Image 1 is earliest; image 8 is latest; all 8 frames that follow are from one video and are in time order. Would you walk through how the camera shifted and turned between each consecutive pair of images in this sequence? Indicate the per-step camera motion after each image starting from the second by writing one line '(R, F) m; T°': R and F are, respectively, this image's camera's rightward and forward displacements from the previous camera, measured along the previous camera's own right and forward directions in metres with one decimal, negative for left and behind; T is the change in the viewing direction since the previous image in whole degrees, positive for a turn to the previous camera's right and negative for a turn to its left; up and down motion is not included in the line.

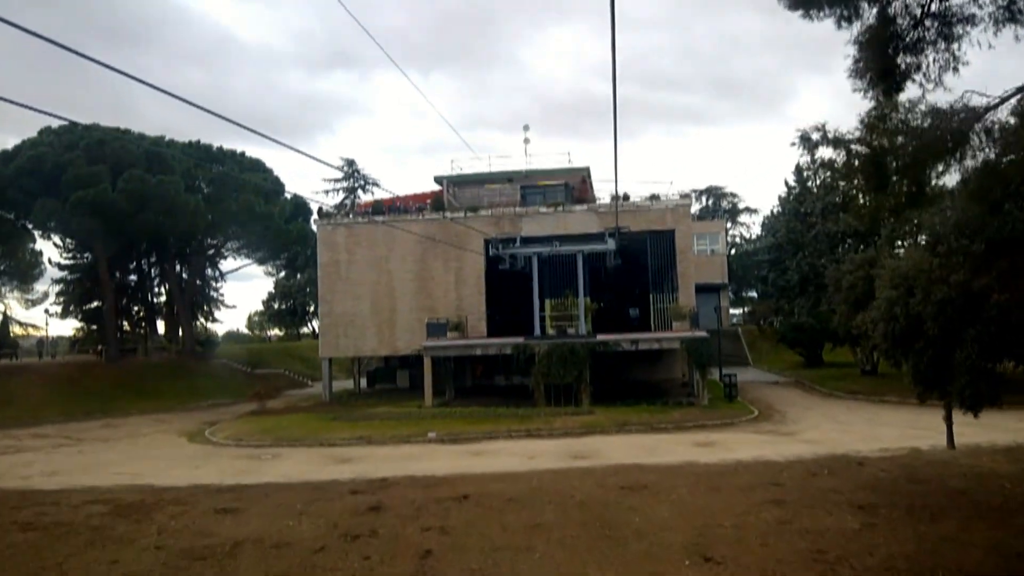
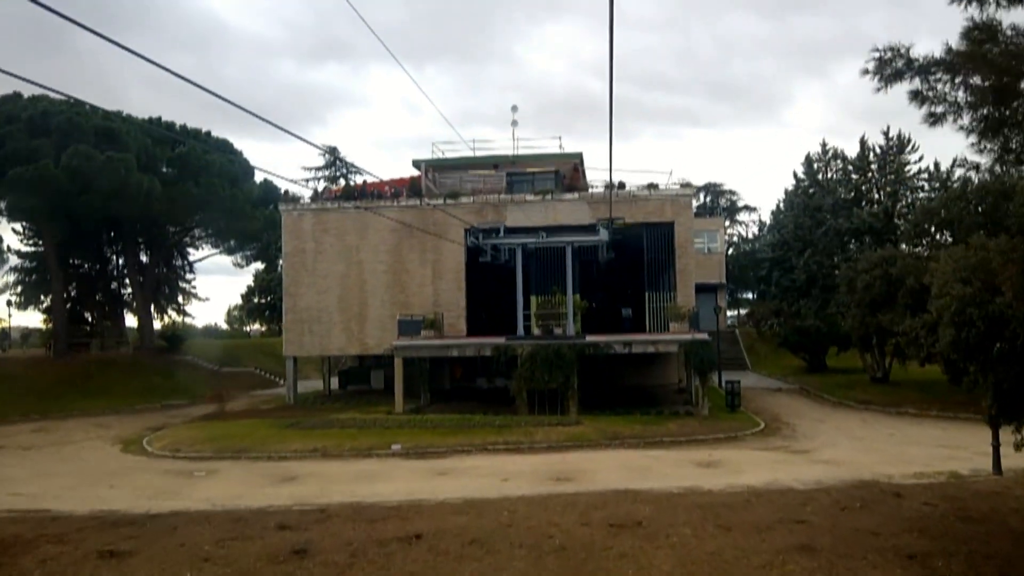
(+0.5, +2.9) m; +1°
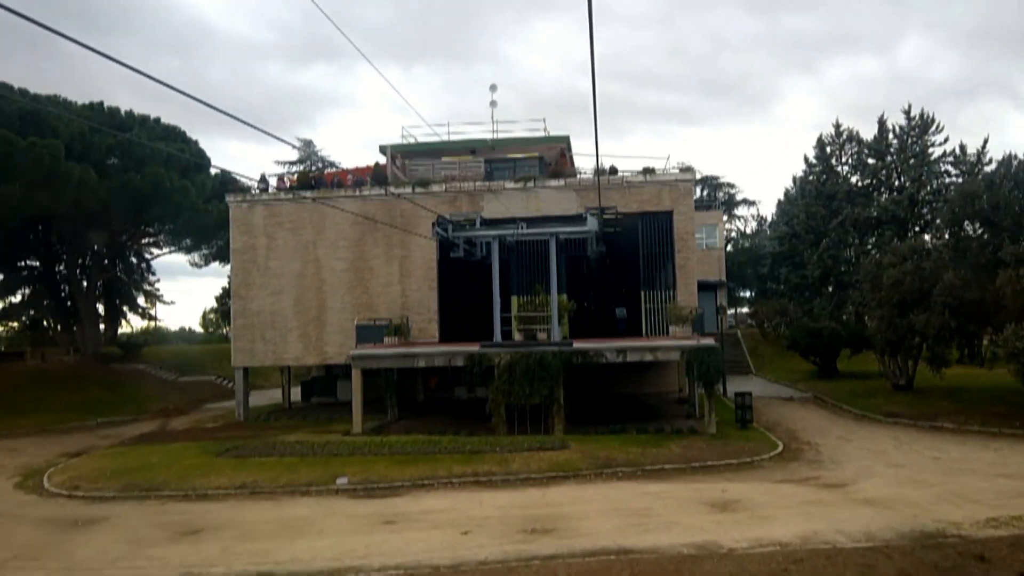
(+0.7, +3.6) m; 0°
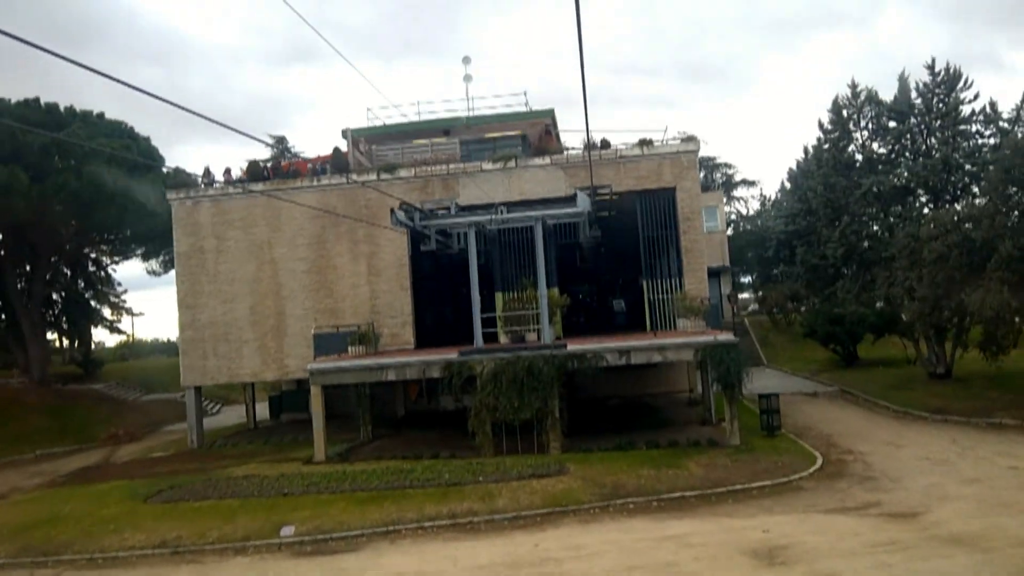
(+0.4, +3.4) m; 0°
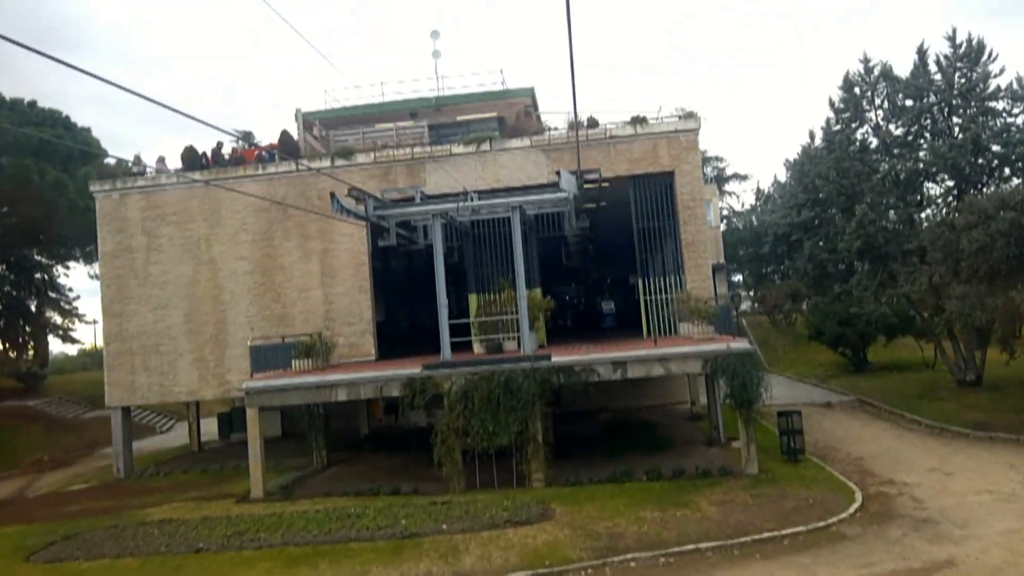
(+0.3, +3.1) m; +1°
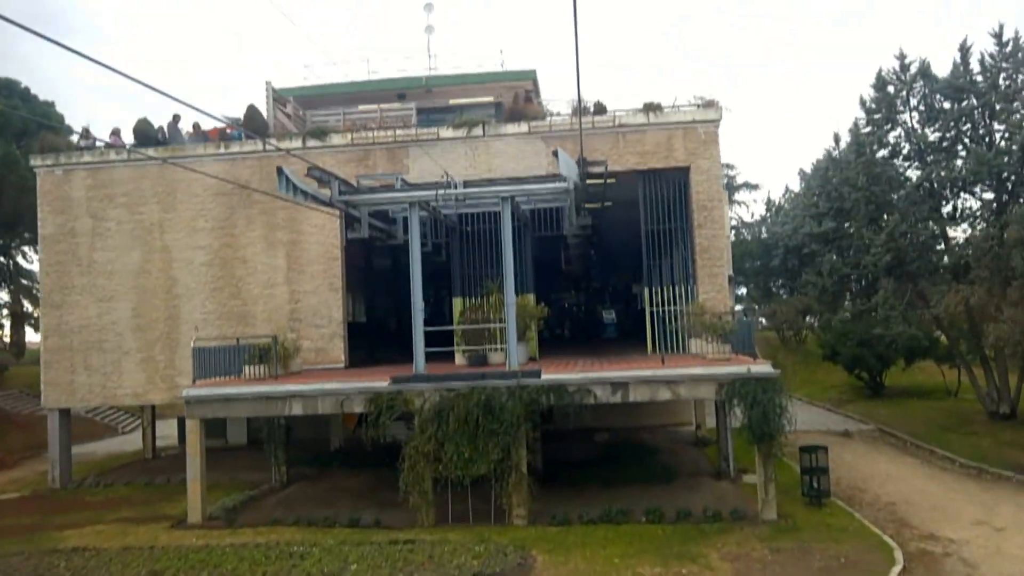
(+0.3, +2.2) m; 0°
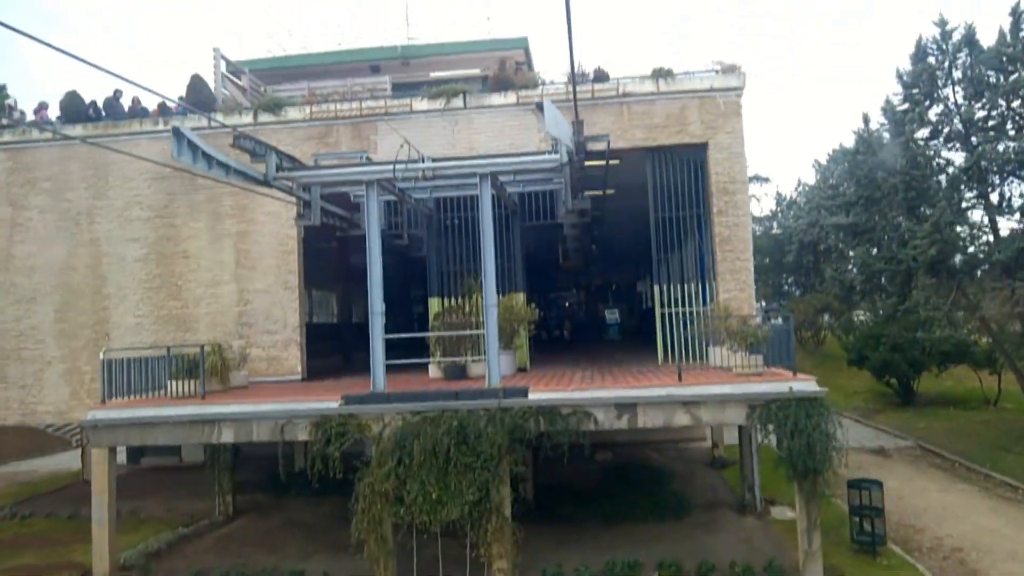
(+0.3, +2.7) m; 0°
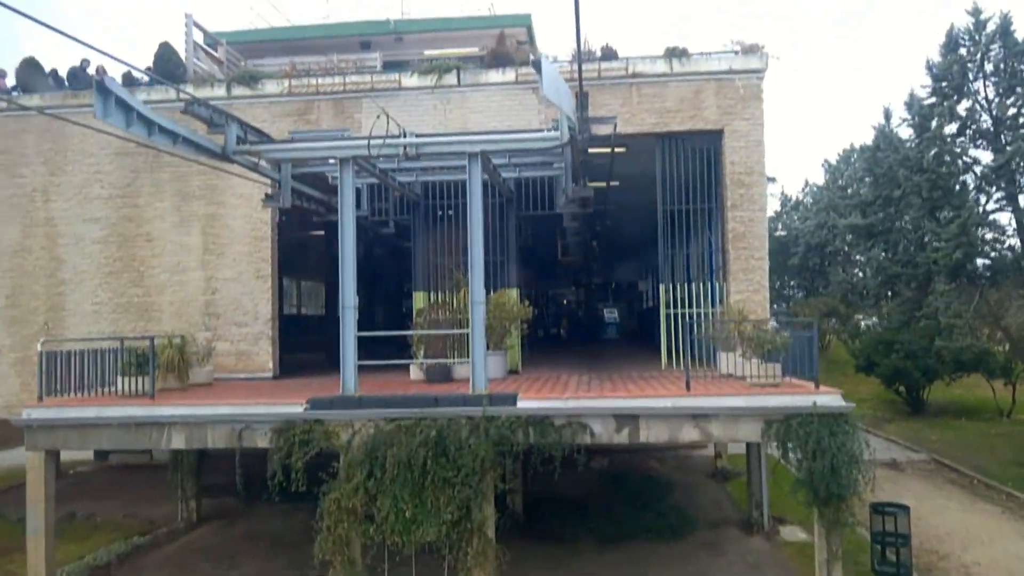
(+0.1, +1.3) m; 0°
